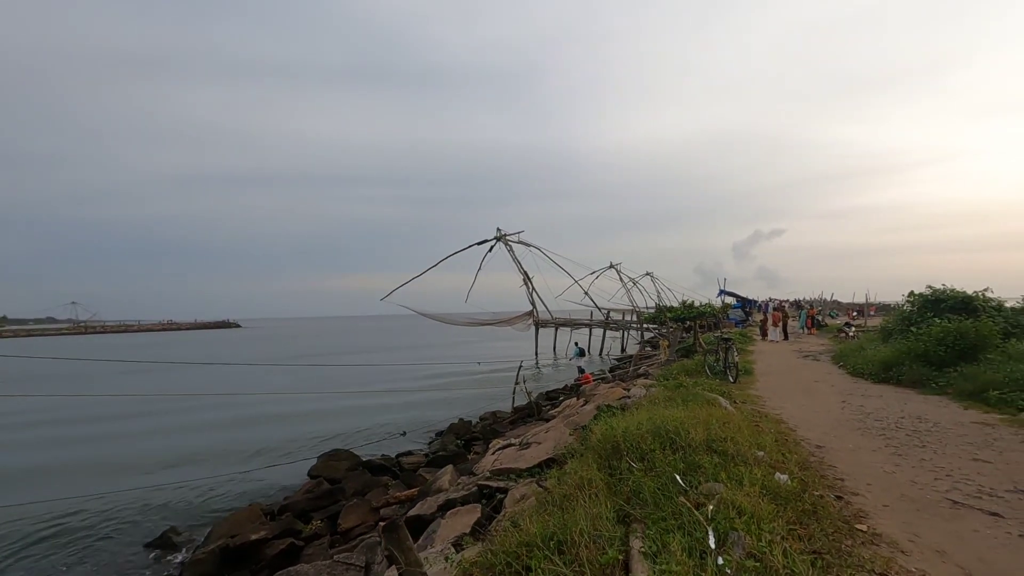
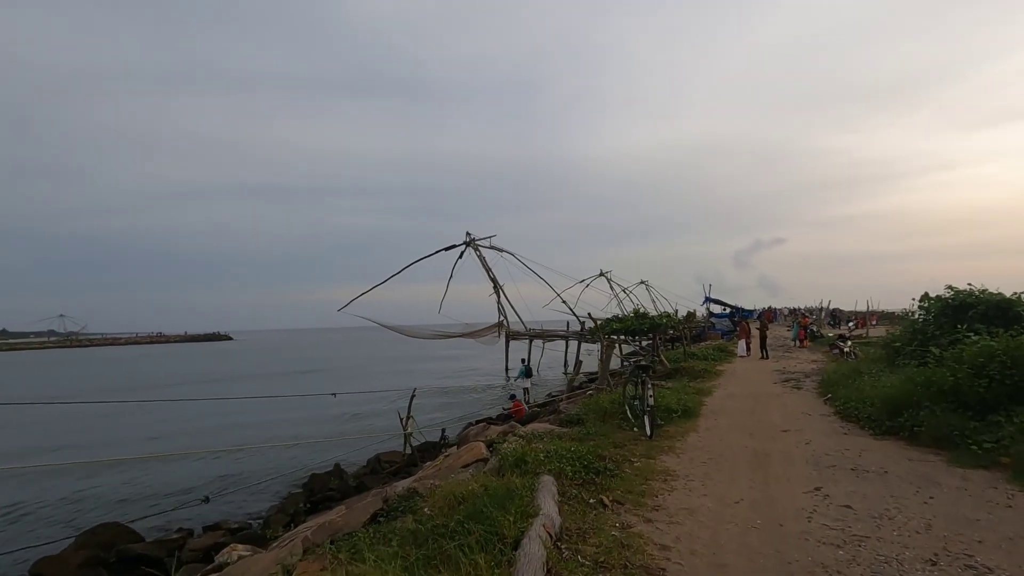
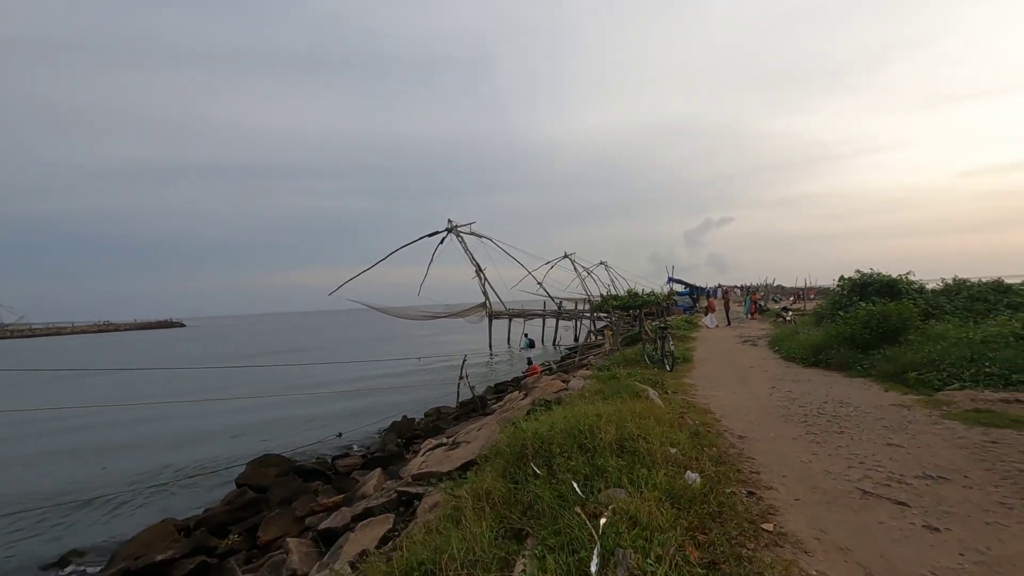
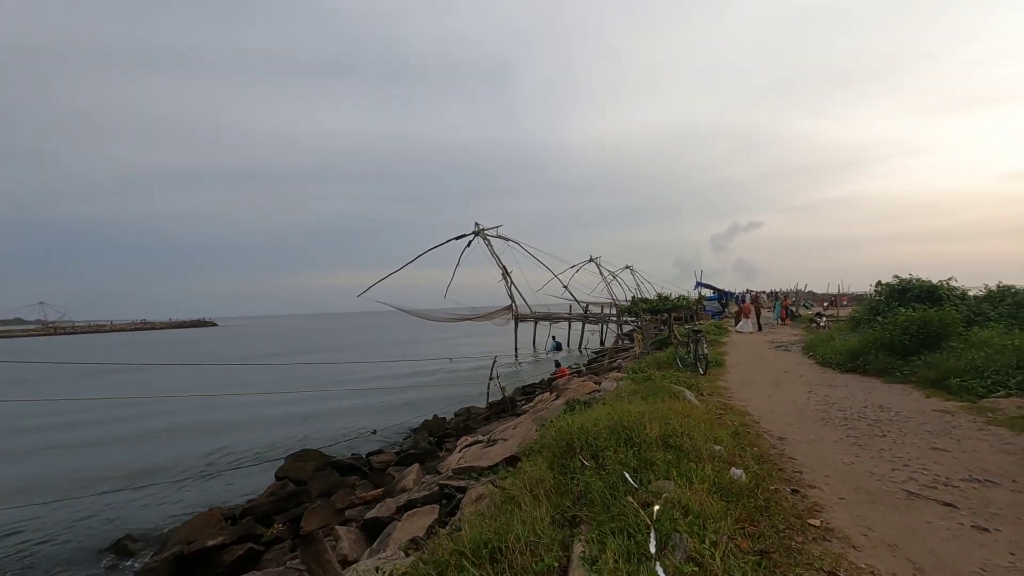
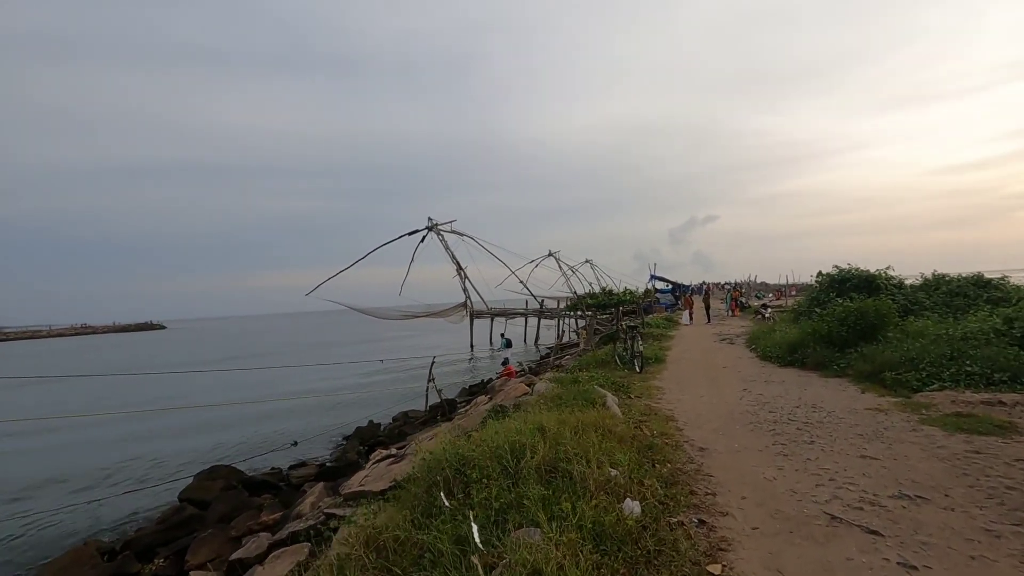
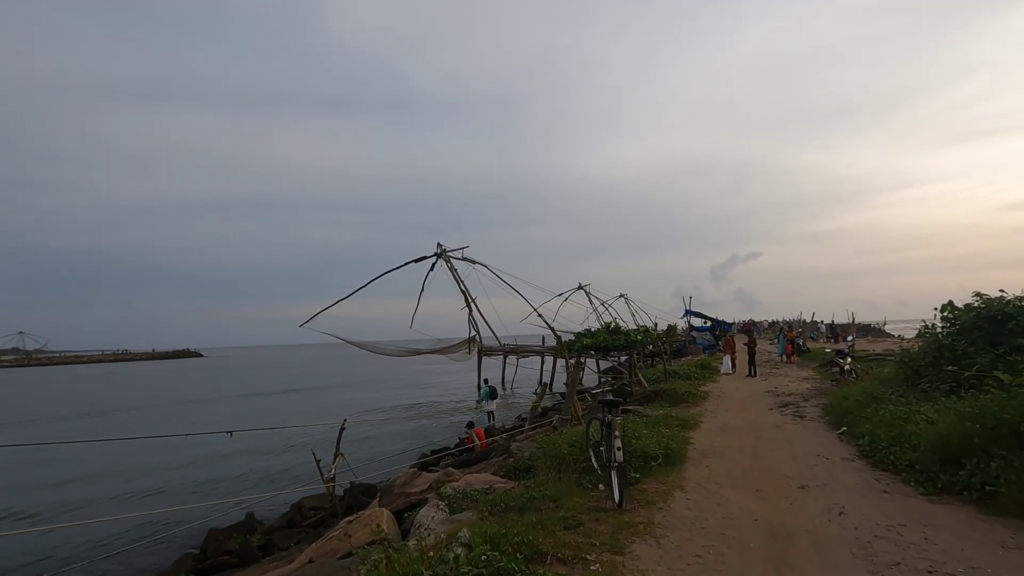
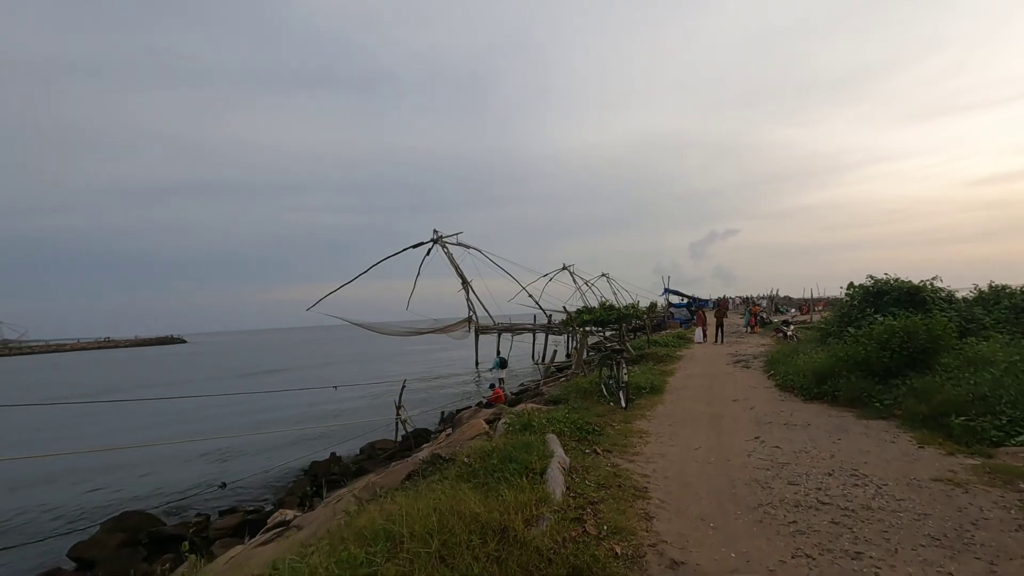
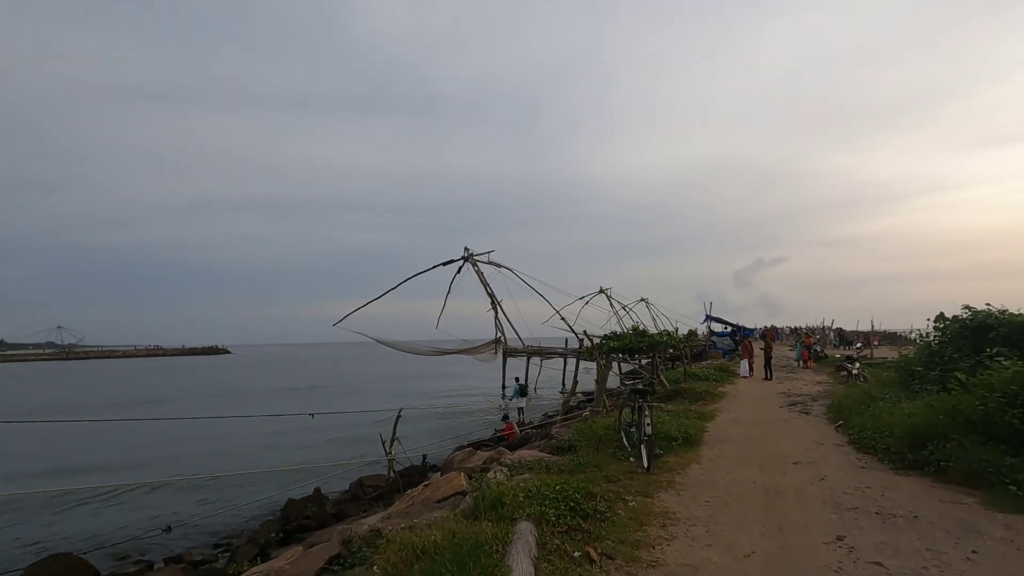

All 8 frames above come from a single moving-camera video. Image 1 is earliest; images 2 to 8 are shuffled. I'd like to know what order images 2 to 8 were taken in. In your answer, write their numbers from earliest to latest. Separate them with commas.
4, 3, 5, 7, 2, 8, 6
